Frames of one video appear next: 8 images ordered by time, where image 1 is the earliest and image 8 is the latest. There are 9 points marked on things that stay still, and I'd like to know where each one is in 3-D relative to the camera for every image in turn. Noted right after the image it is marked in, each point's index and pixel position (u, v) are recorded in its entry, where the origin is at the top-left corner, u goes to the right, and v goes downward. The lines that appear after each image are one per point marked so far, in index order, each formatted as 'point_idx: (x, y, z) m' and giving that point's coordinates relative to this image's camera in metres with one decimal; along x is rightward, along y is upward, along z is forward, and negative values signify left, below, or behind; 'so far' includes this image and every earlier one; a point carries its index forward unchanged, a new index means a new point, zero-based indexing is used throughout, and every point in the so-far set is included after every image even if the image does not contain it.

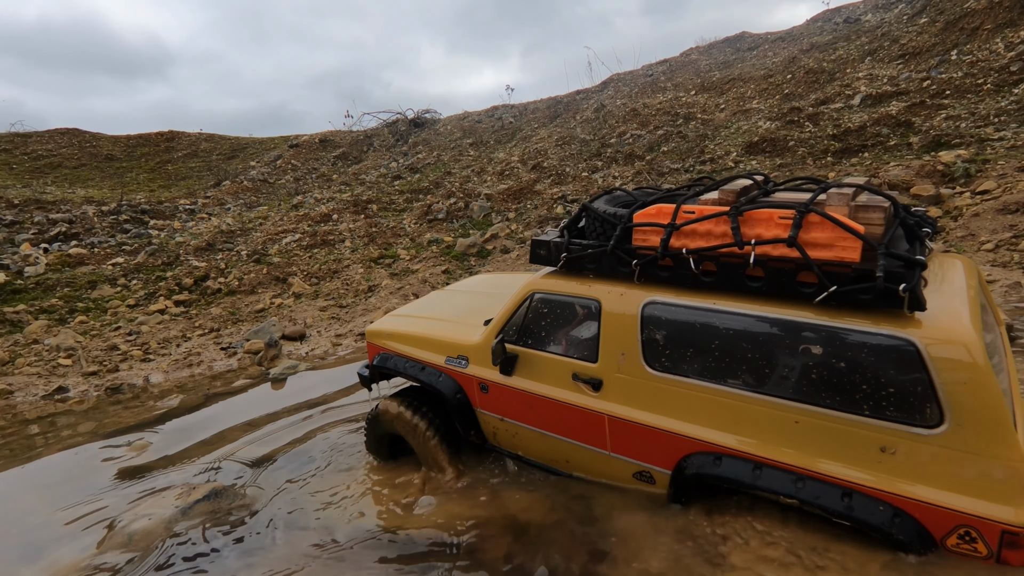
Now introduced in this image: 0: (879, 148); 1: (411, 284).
0: (+8.4, +3.2, +12.5) m
1: (-1.6, +0.1, +9.3) m
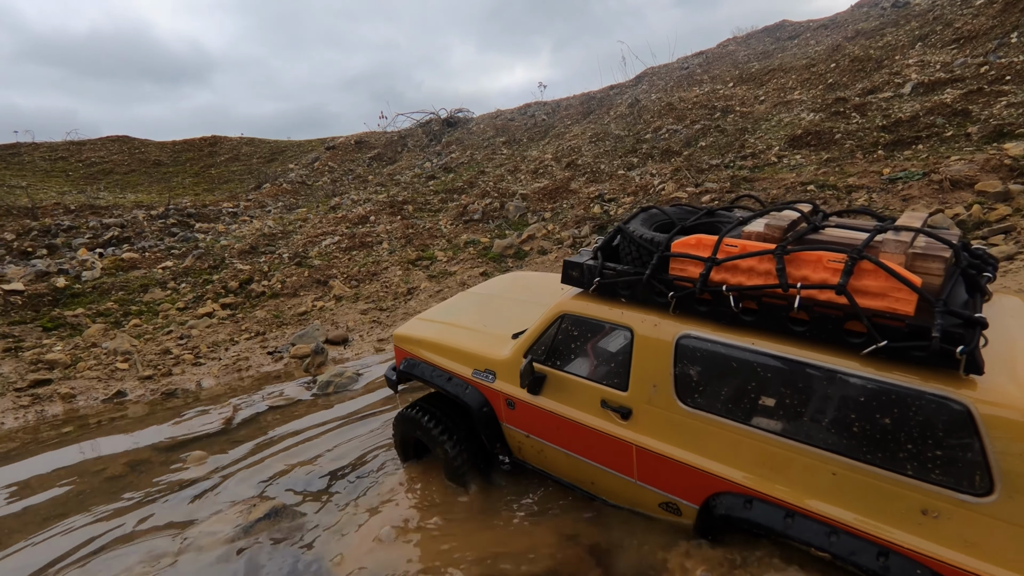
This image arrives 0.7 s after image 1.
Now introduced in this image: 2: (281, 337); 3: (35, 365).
0: (+9.2, +3.2, +11.9) m
1: (-1.0, 0.0, +9.3) m
2: (-3.5, -0.8, +8.5) m
3: (-6.7, -1.1, +7.7) m
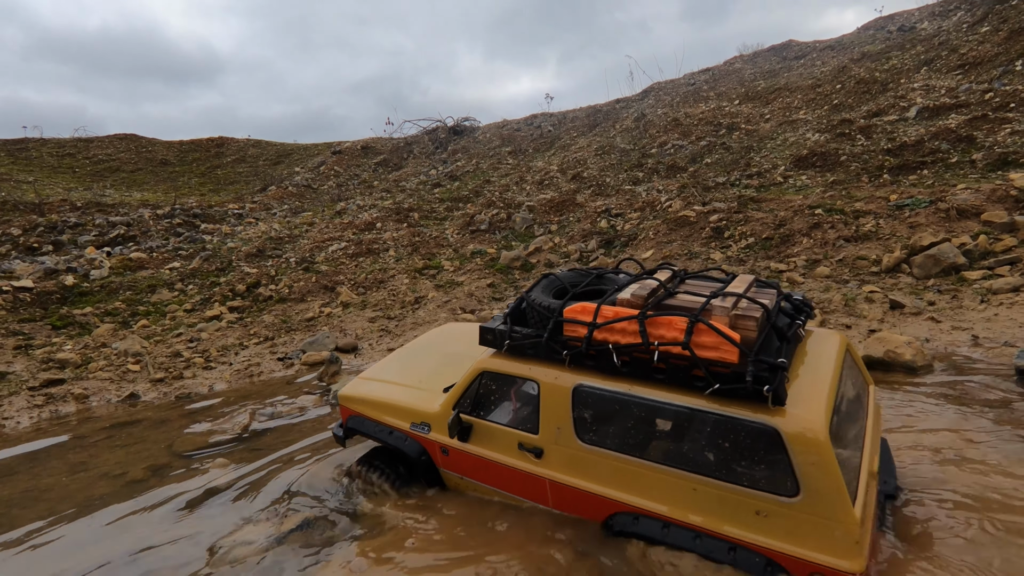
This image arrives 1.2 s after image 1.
0: (+9.4, +2.7, +12.0) m
1: (-0.9, -0.2, +9.4) m
2: (-3.3, -0.9, +8.5) m
3: (-6.6, -1.1, +7.8) m
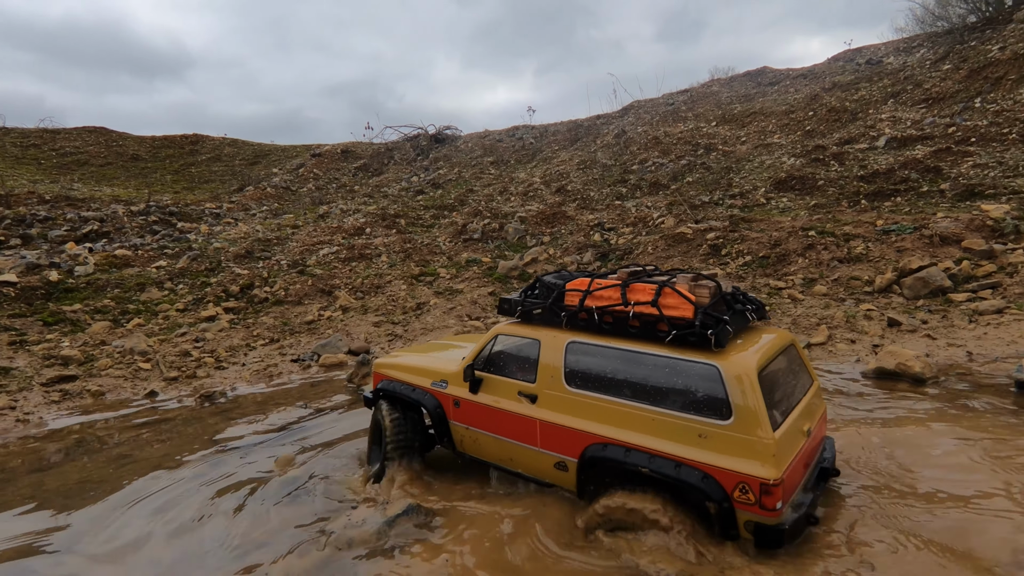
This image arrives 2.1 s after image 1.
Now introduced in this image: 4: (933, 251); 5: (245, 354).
0: (+9.3, +2.2, +12.8) m
1: (-0.8, -0.3, +9.6) m
2: (-3.3, -0.9, +8.6) m
3: (-6.5, -1.0, +7.7) m
4: (+5.4, +0.5, +7.0) m
5: (-4.0, -1.0, +8.3) m
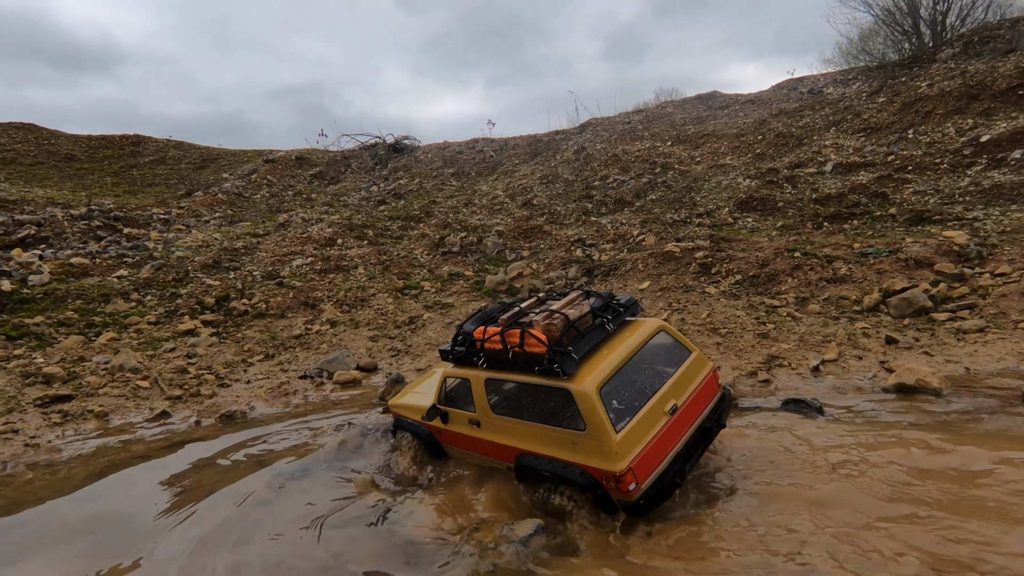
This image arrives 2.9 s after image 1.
0: (+8.9, +1.8, +13.8) m
1: (-0.9, -0.5, +9.6) m
2: (-3.2, -1.1, +8.4) m
3: (-6.4, -1.2, +7.1) m
4: (+5.5, +0.2, +7.6) m
5: (-3.9, -1.2, +8.0) m
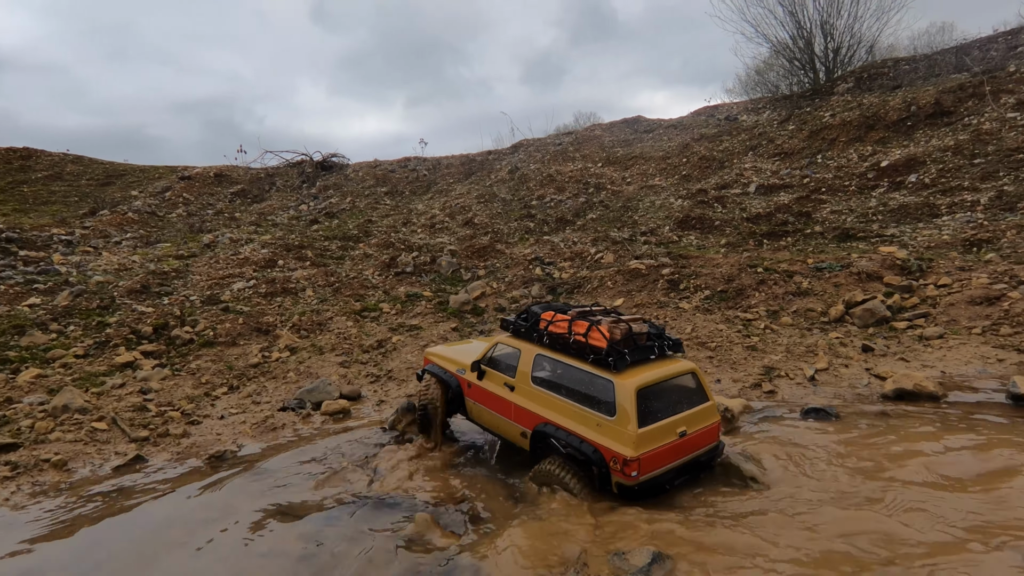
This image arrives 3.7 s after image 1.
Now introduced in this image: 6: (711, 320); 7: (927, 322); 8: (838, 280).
0: (+7.8, +1.5, +15.0) m
1: (-1.3, -0.9, +9.3) m
2: (-3.5, -1.5, +7.8) m
3: (-6.4, -1.5, +6.1) m
4: (+5.3, 0.0, +8.3) m
5: (-4.1, -1.6, +7.3) m
6: (+2.9, -0.5, +7.9) m
7: (+5.3, -0.4, +7.0) m
8: (+5.0, +0.1, +8.4) m
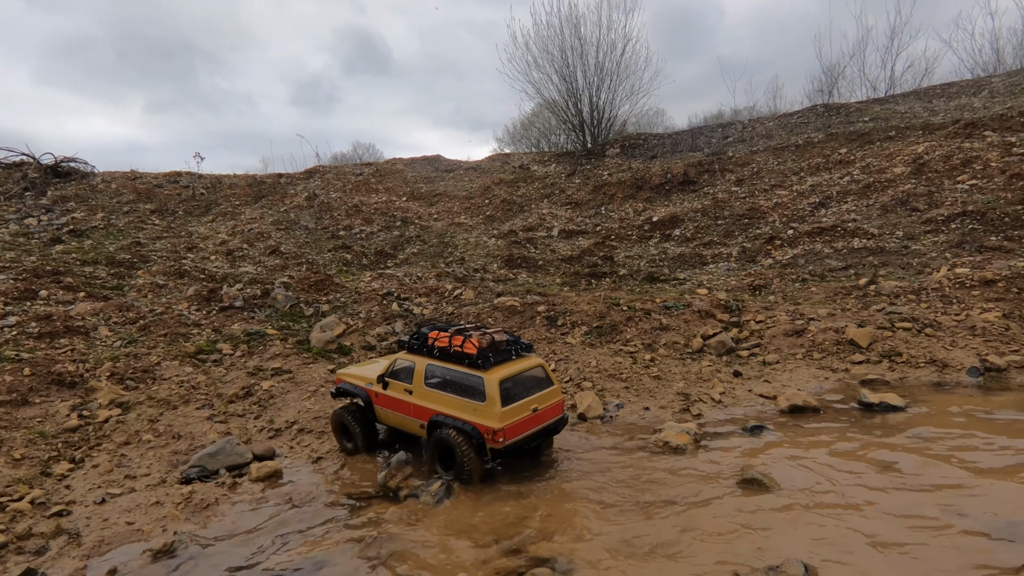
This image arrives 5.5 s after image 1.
0: (+3.2, +0.4, +17.3) m
1: (-3.0, -1.5, +8.4) m
2: (-4.3, -1.9, +6.1) m
3: (-6.3, -1.9, +3.4) m
4: (+3.5, -0.6, +10.1) m
5: (-4.7, -2.0, +5.4) m
6: (+1.4, -1.0, +8.8) m
7: (+4.0, -1.0, +8.9) m
8: (+3.2, -0.5, +10.2) m
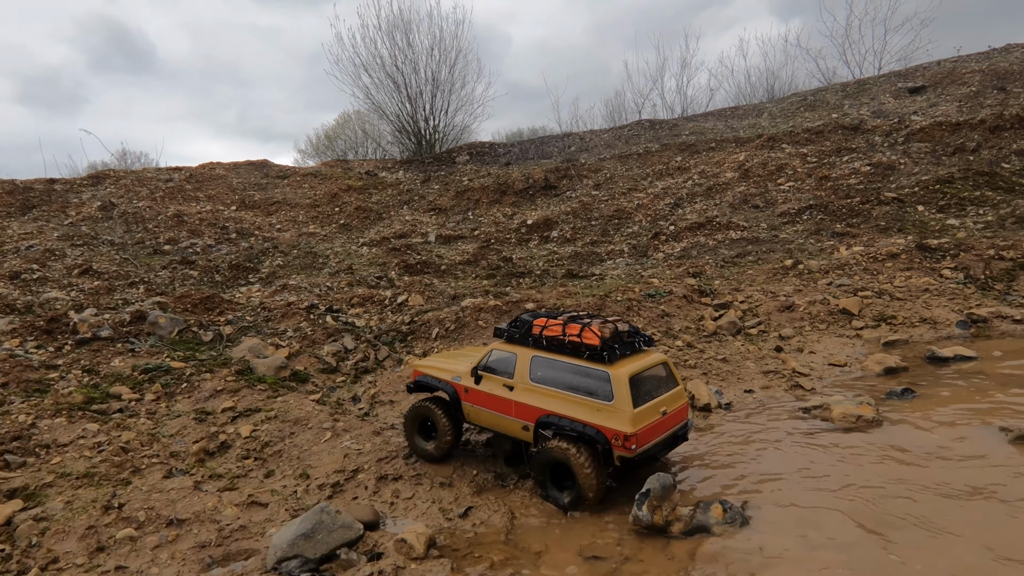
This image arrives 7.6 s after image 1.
0: (+0.5, +0.4, +16.8) m
1: (-2.2, -1.5, +6.3) m
2: (-2.6, -2.0, +3.7) m
3: (-3.7, -1.9, +0.5) m
4: (+3.3, -0.3, +10.1) m
5: (-2.8, -2.0, +2.9) m
6: (+1.8, -0.8, +8.2) m
7: (+4.2, -0.6, +9.1) m
8: (+3.0, -0.3, +10.1) m
